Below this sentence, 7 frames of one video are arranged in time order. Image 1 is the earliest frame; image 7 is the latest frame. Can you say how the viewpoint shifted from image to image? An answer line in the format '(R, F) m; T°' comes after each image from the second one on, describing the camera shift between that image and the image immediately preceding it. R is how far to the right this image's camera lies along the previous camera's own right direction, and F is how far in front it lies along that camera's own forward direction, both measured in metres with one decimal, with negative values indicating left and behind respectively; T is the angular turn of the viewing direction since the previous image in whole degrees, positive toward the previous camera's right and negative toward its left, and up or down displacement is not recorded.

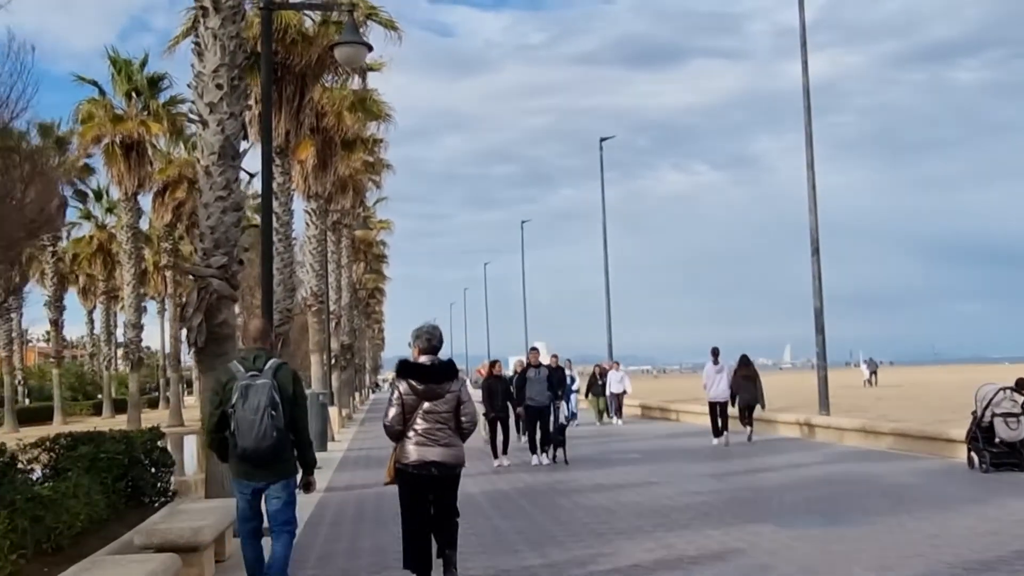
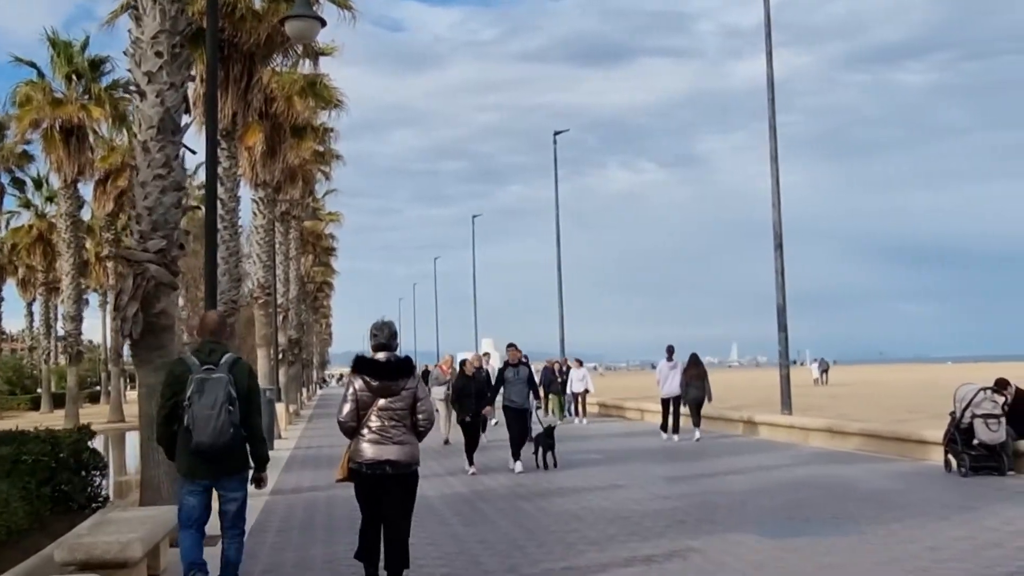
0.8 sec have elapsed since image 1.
(-0.1, +0.9) m; +2°
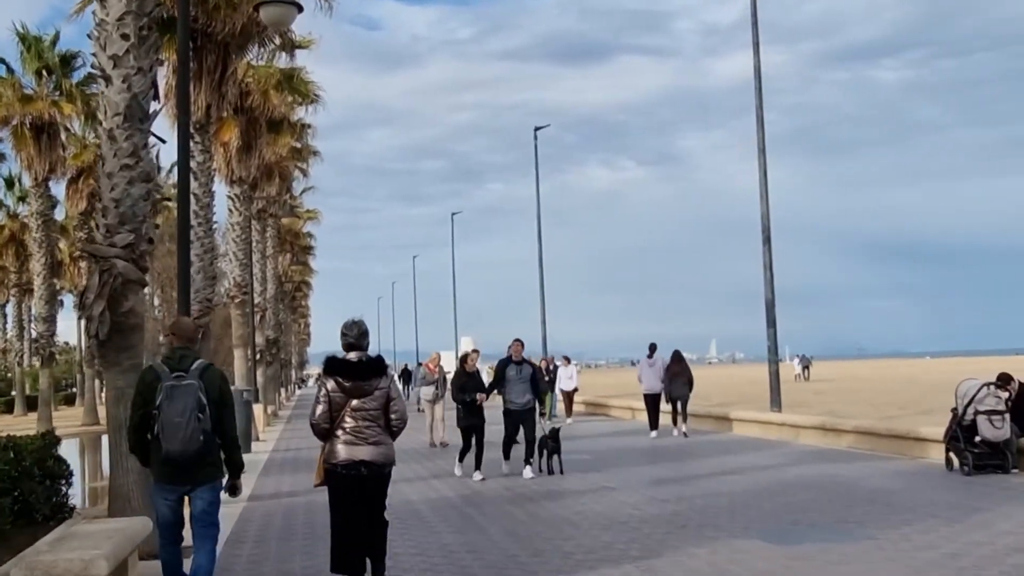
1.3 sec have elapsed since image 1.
(-0.1, +0.6) m; +1°
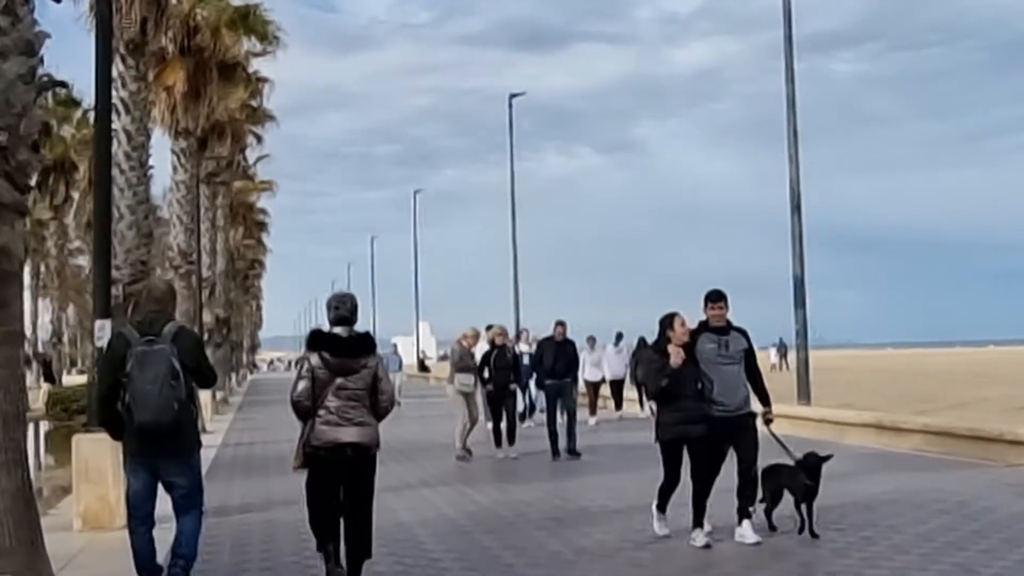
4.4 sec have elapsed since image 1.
(-0.5, +3.4) m; +2°
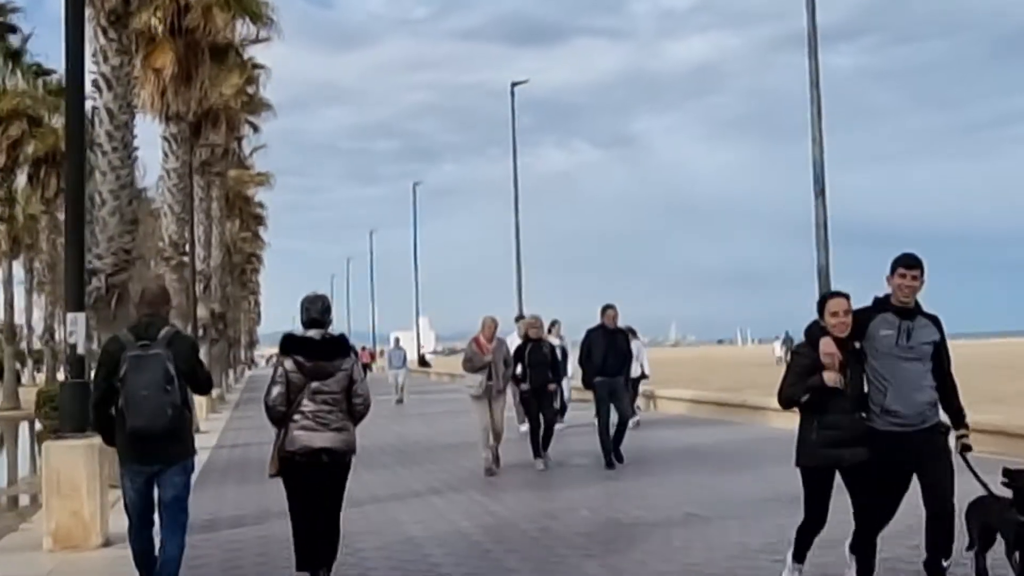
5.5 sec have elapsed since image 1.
(-0.1, +1.1) m; 0°
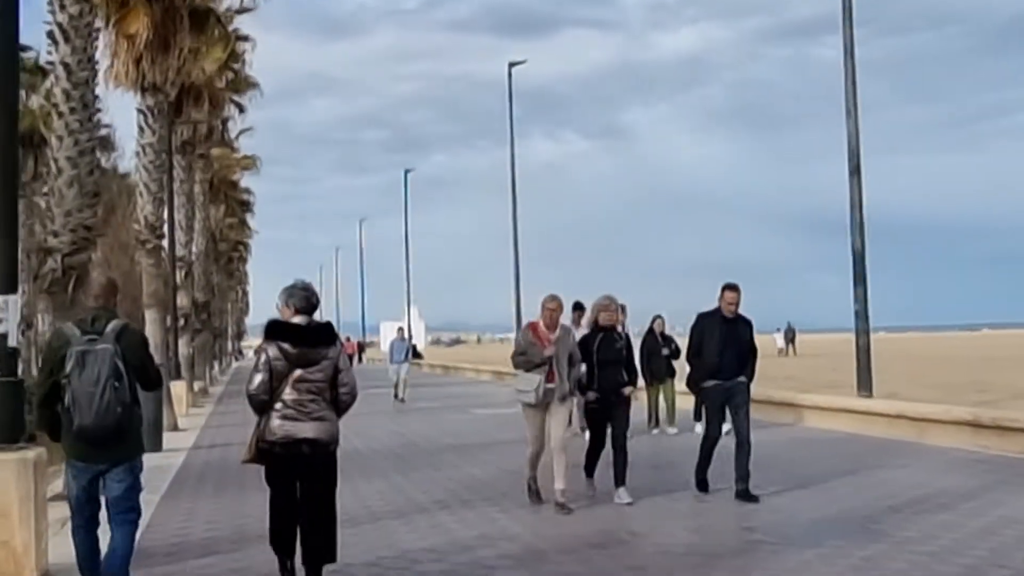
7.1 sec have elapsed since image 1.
(-0.2, +1.7) m; 0°
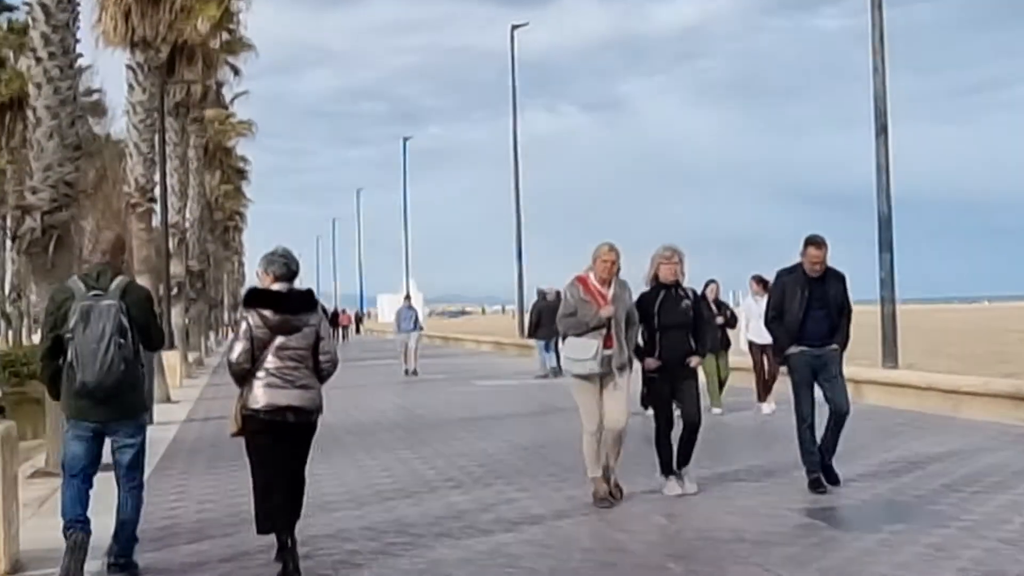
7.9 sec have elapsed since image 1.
(-0.2, +0.9) m; 0°
